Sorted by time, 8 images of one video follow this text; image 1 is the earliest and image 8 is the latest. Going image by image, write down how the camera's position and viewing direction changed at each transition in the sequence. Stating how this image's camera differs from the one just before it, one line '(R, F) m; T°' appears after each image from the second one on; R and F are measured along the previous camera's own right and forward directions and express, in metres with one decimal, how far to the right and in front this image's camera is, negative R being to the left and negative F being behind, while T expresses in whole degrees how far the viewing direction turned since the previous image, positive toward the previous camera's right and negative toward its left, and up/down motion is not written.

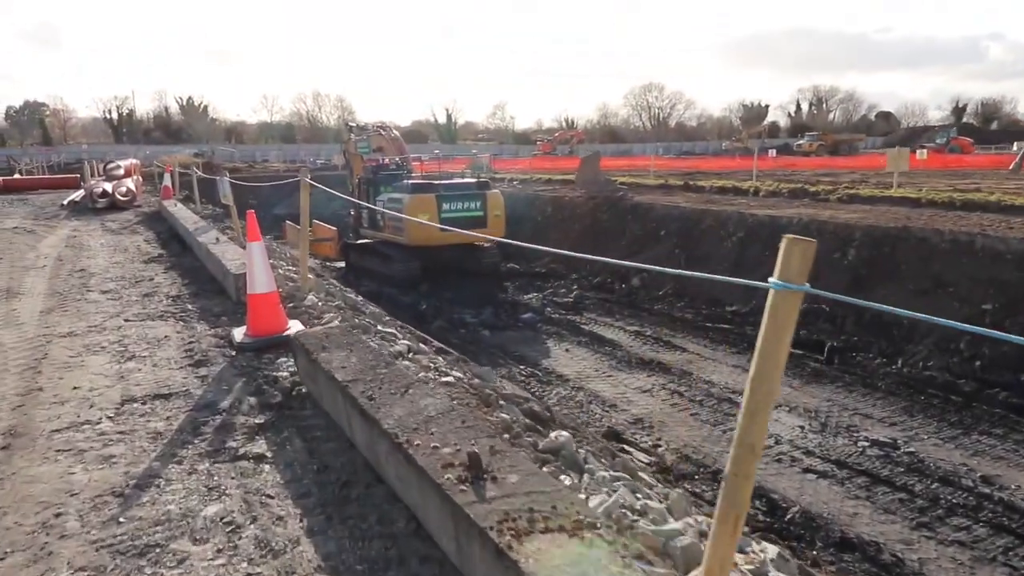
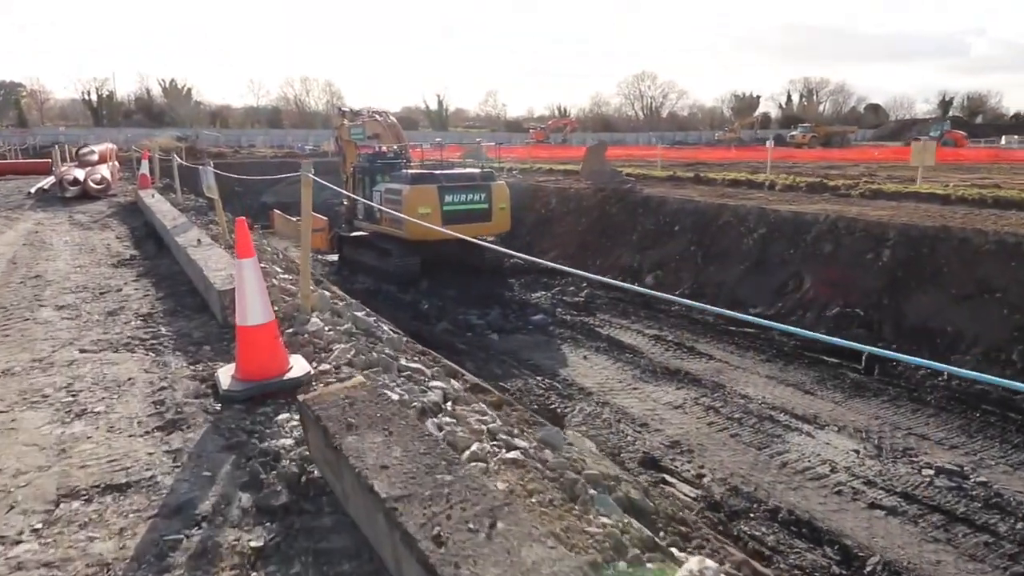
(-0.3, +0.8) m; +1°
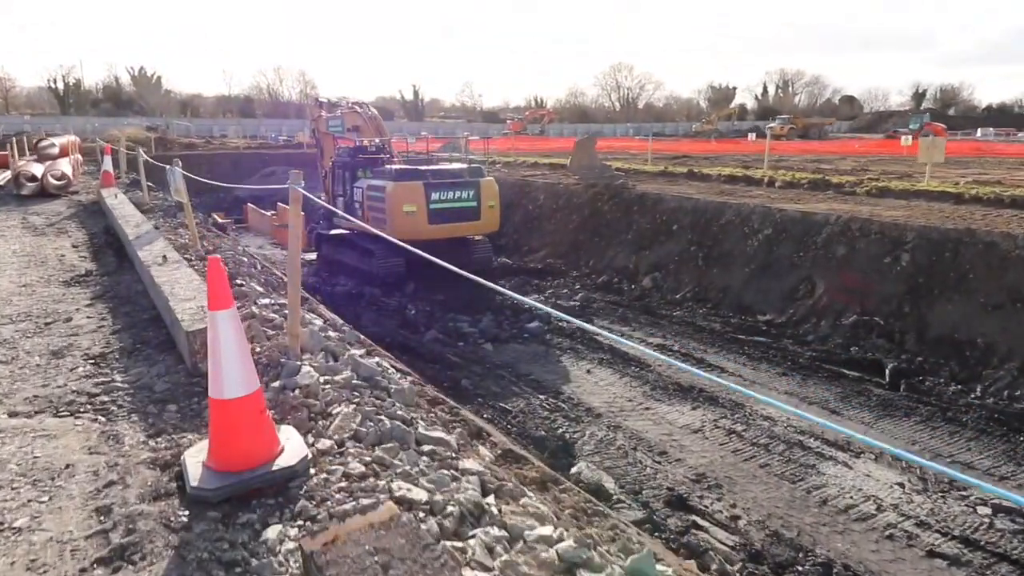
(-0.3, +0.7) m; +2°
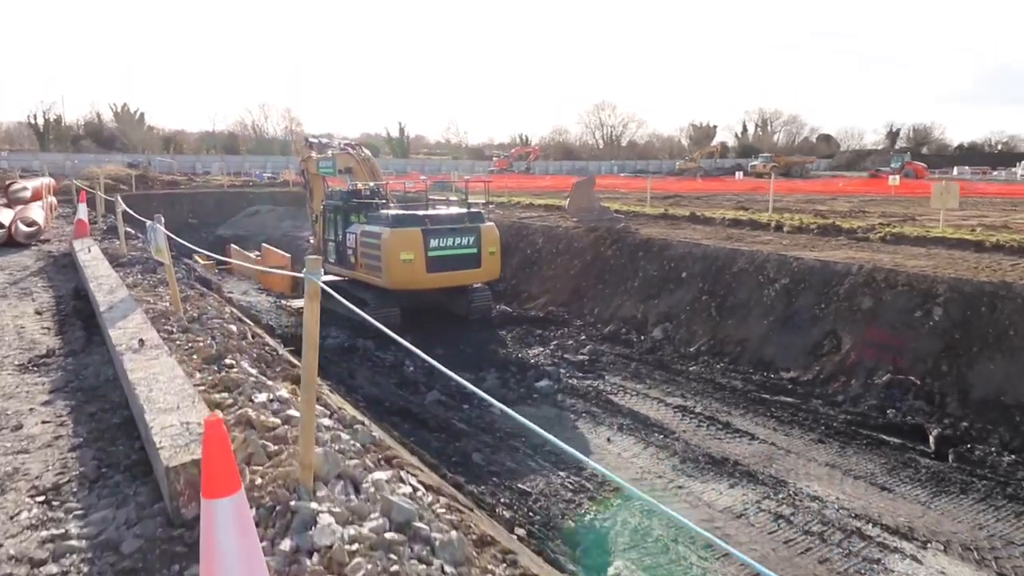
(-0.3, +0.7) m; +1°
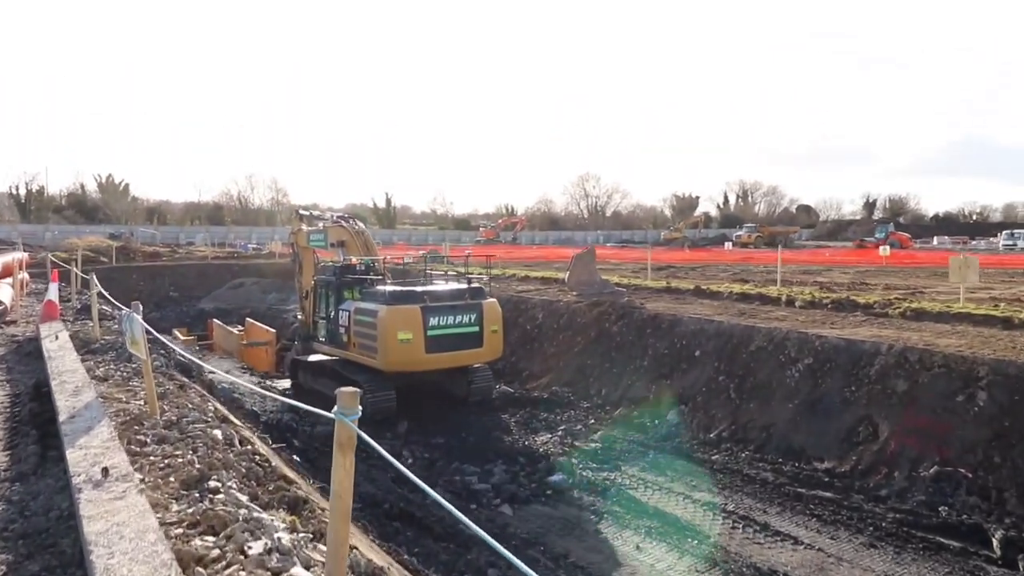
(-0.3, +0.7) m; +1°
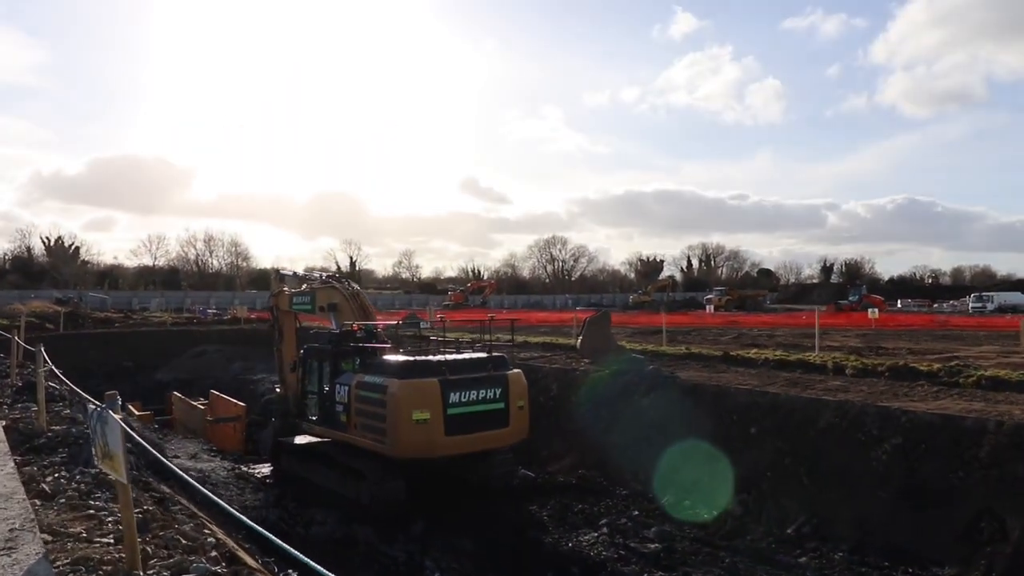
(-1.0, +1.6) m; +3°
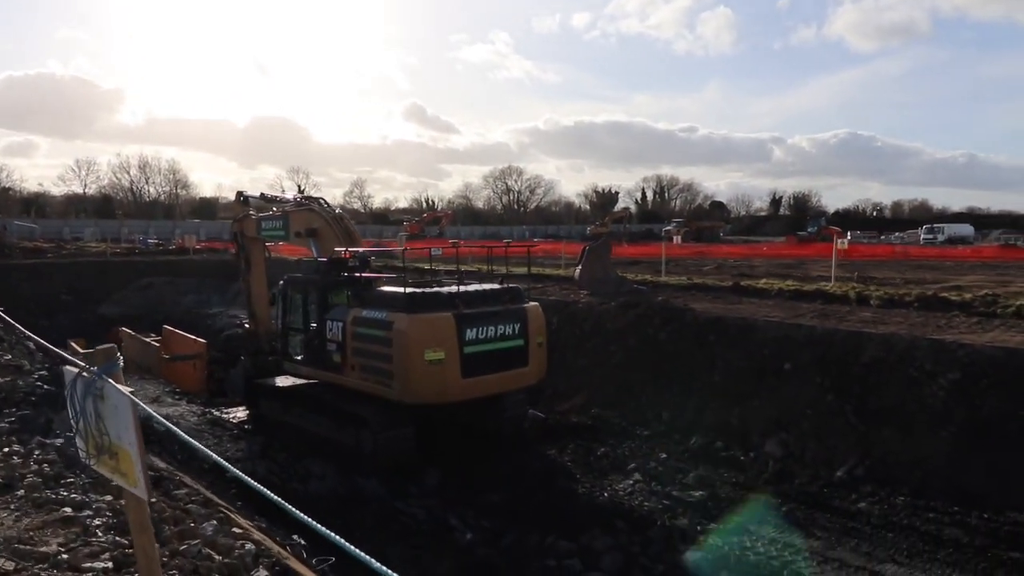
(-0.9, +1.2) m; +4°
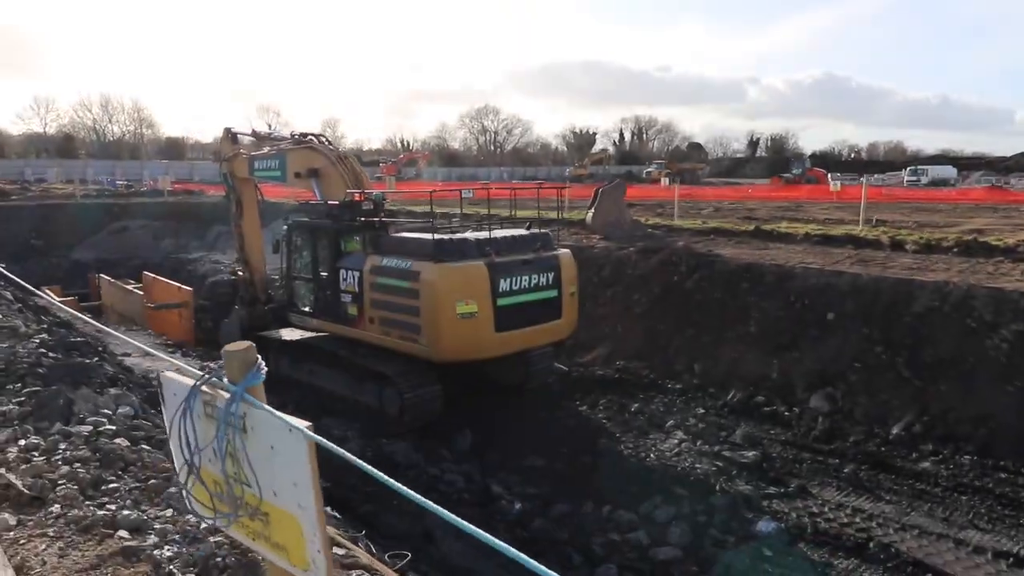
(-0.7, +0.7) m; +2°
